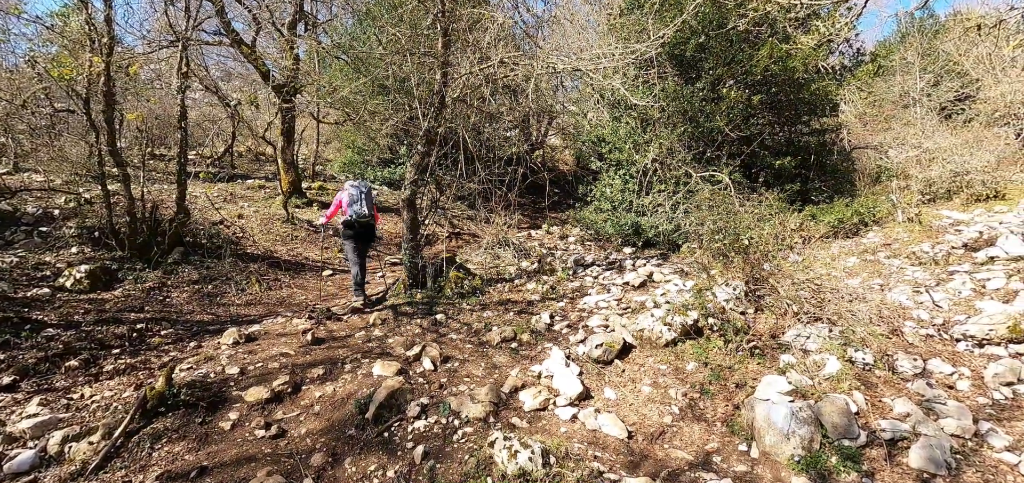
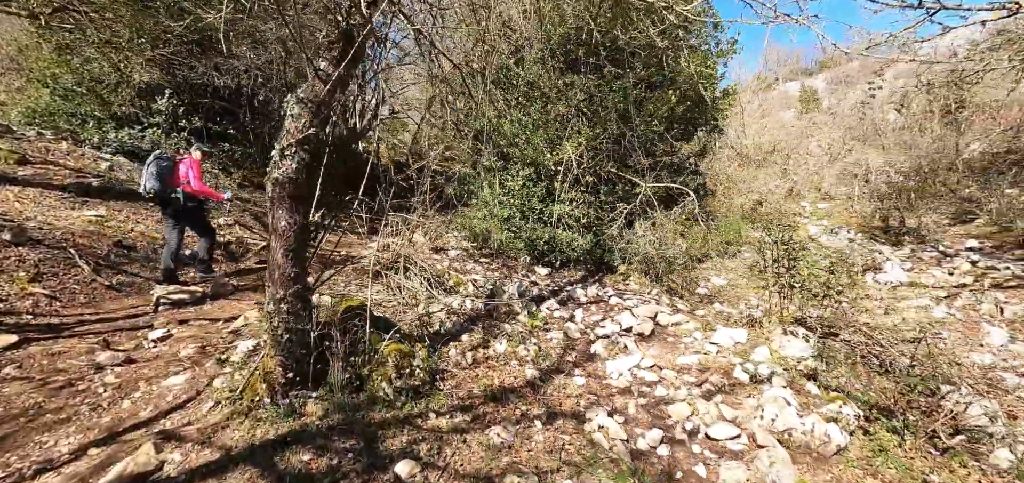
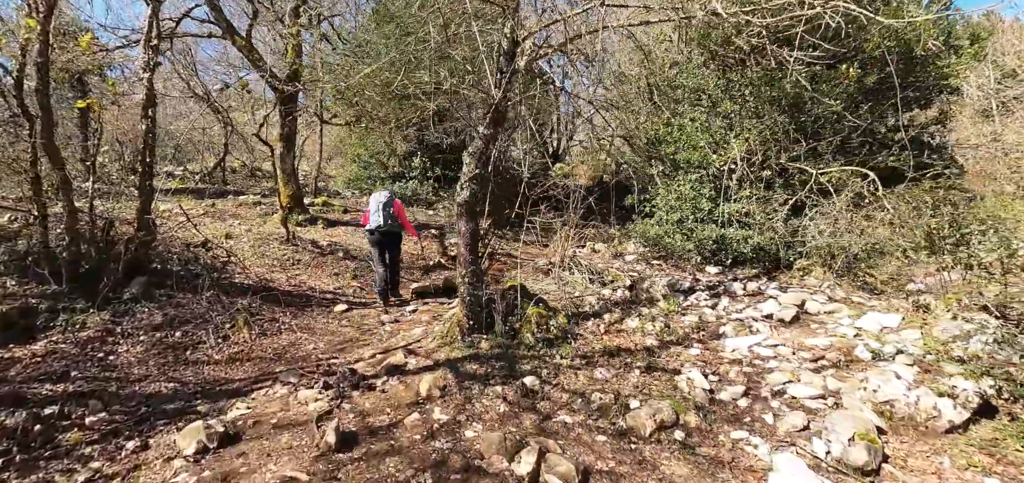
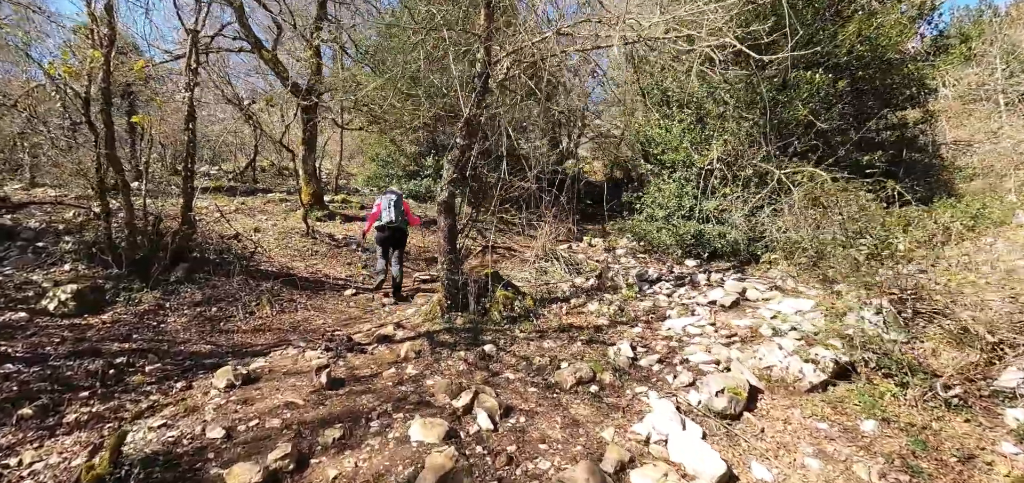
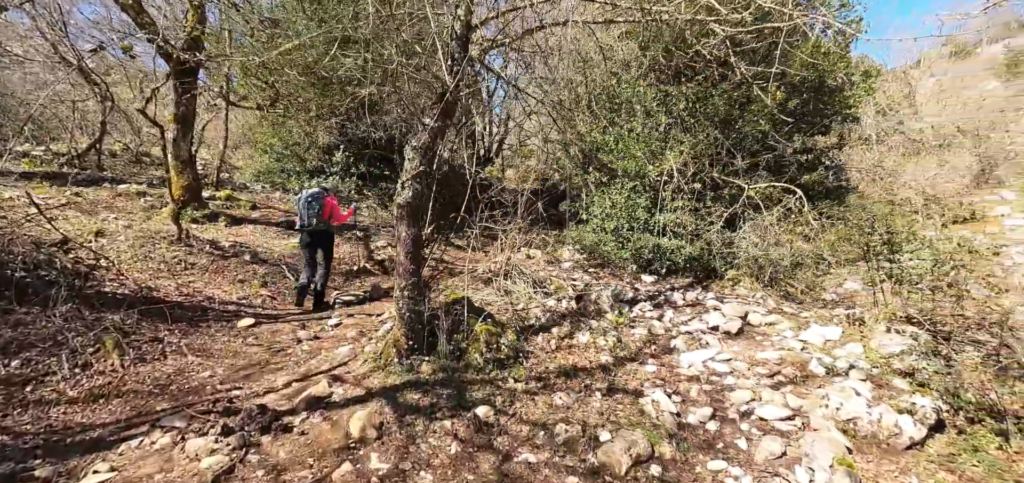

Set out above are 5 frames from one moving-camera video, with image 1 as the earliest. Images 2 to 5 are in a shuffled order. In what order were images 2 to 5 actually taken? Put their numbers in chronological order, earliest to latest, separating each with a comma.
4, 3, 5, 2
